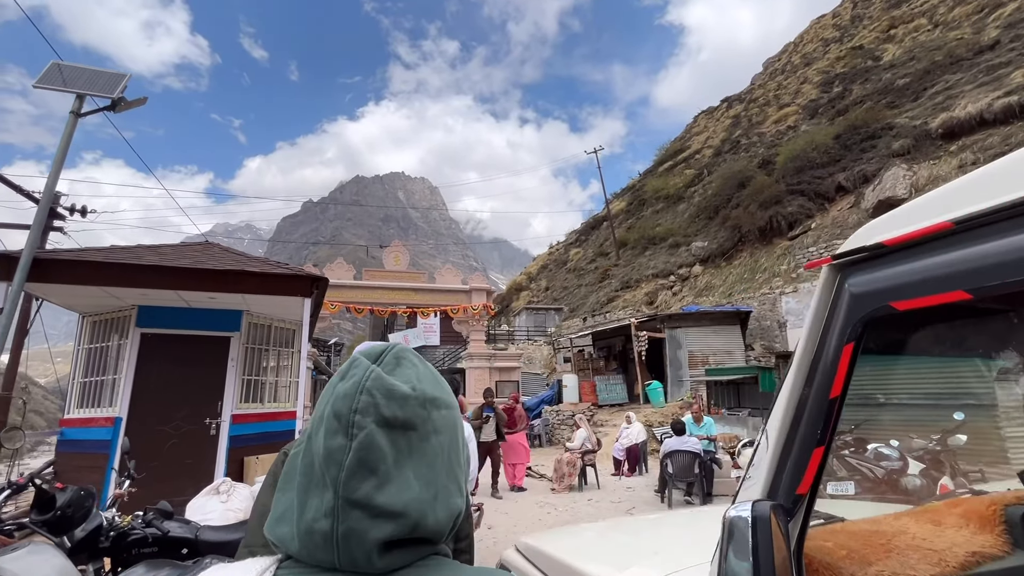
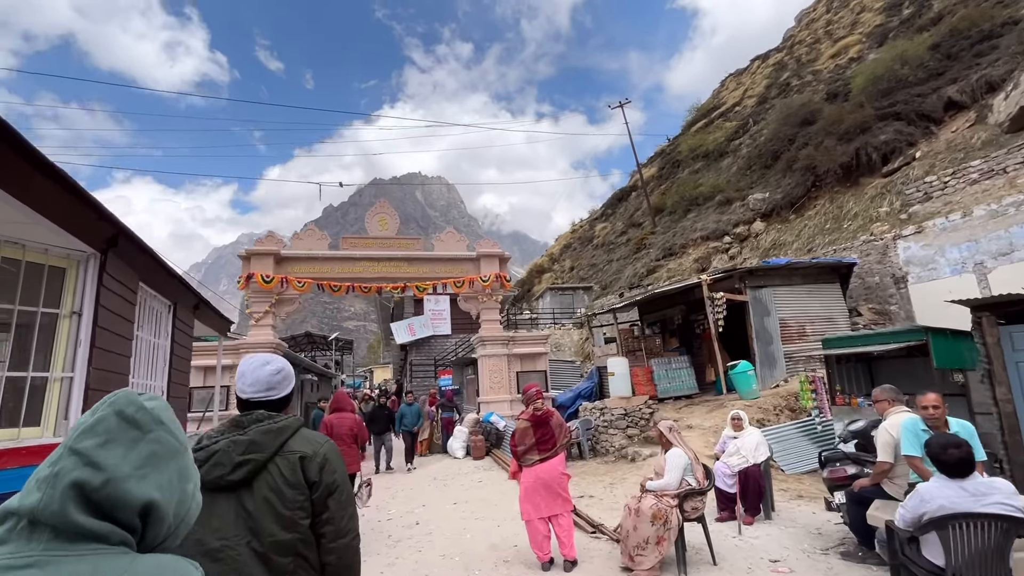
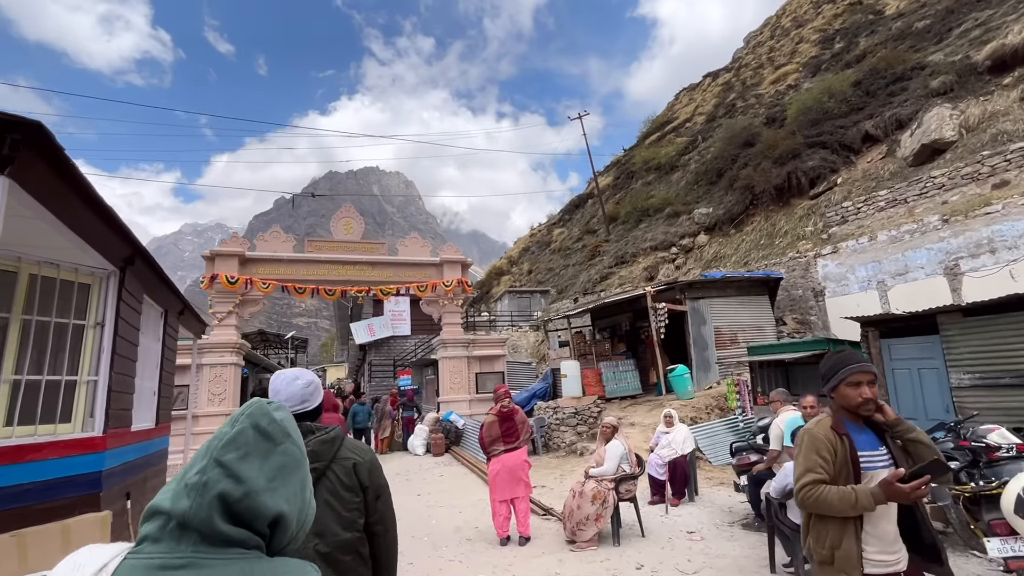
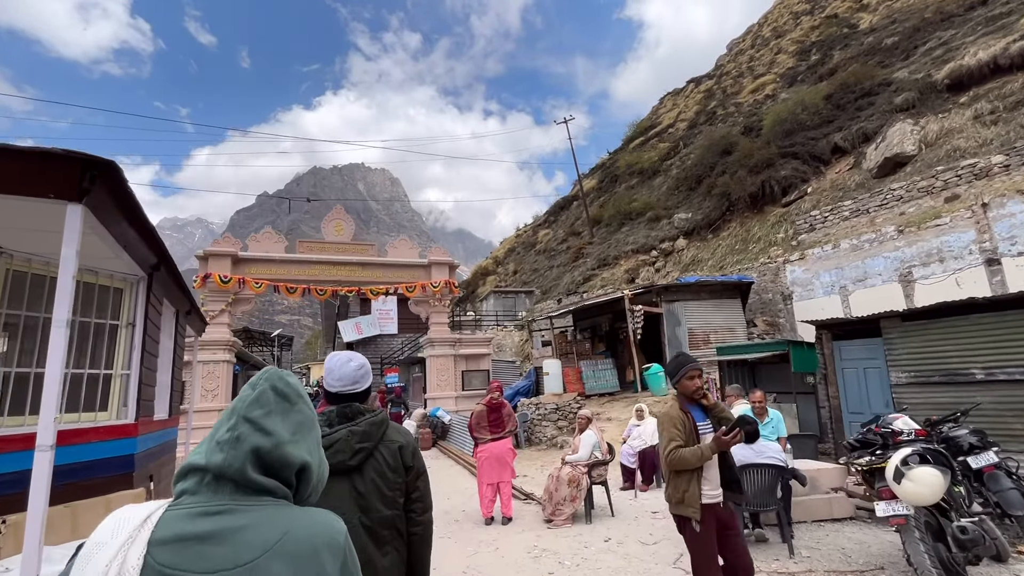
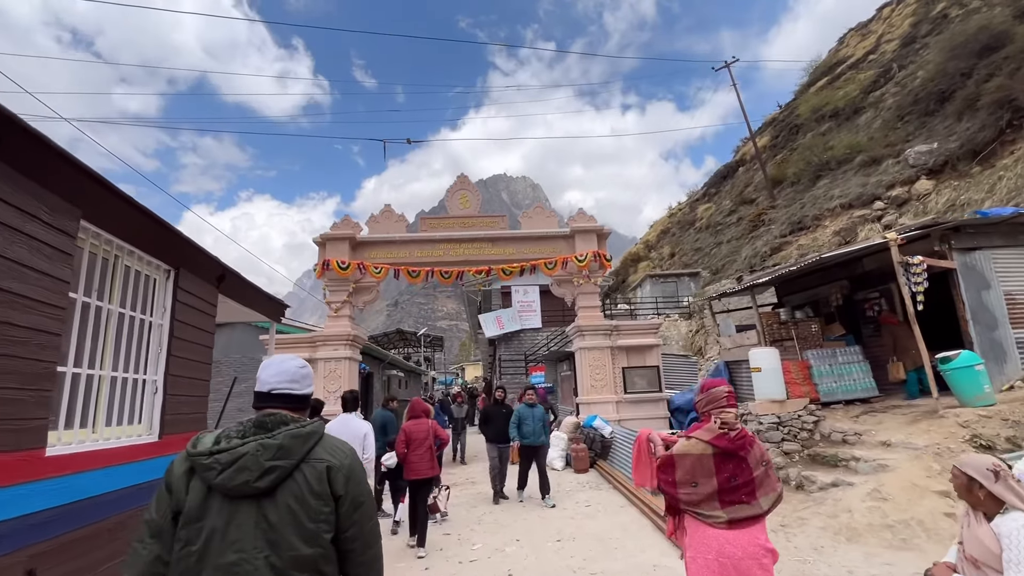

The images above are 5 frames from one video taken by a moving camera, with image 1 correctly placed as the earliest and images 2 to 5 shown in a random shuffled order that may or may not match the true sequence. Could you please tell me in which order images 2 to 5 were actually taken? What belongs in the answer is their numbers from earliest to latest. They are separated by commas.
4, 3, 2, 5
